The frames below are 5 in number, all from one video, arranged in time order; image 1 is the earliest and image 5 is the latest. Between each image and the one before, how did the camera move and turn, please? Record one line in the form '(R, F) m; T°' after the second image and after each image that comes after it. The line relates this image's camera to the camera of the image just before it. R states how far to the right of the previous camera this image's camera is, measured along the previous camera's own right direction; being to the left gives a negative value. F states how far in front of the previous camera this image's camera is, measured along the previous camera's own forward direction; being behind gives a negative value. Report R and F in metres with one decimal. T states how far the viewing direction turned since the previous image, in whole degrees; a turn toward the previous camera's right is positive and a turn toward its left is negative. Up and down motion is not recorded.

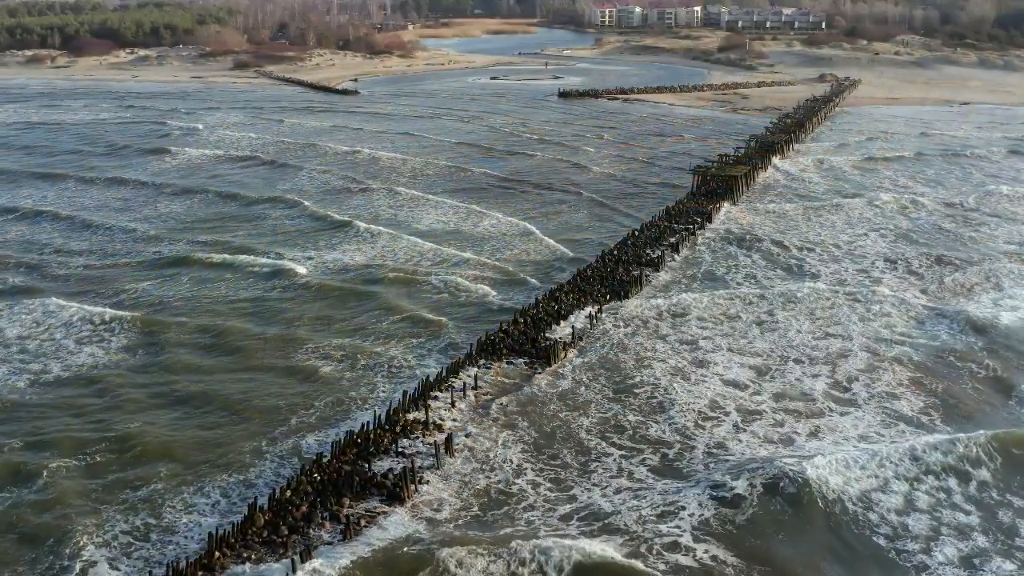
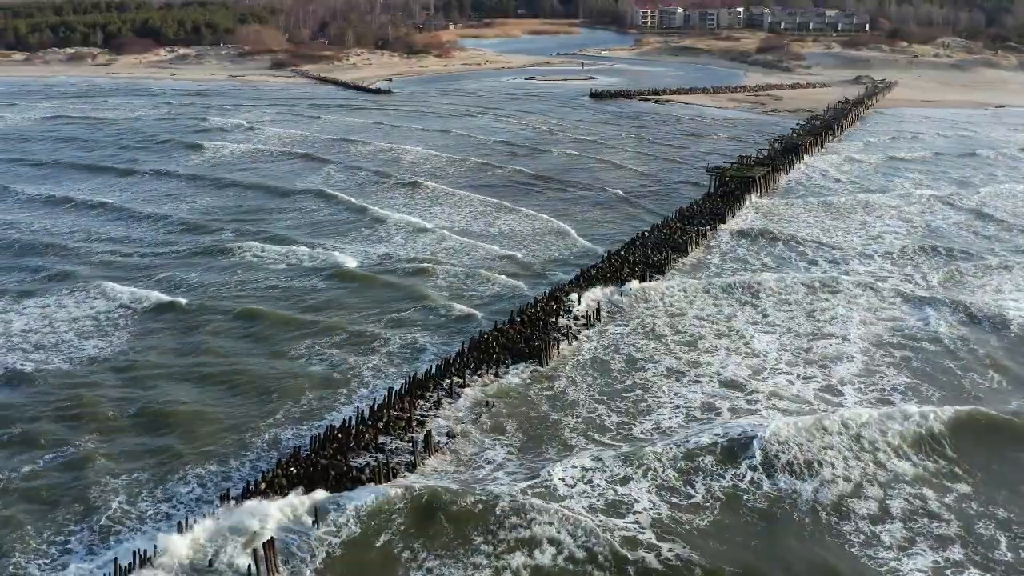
(+0.8, +0.1) m; -2°
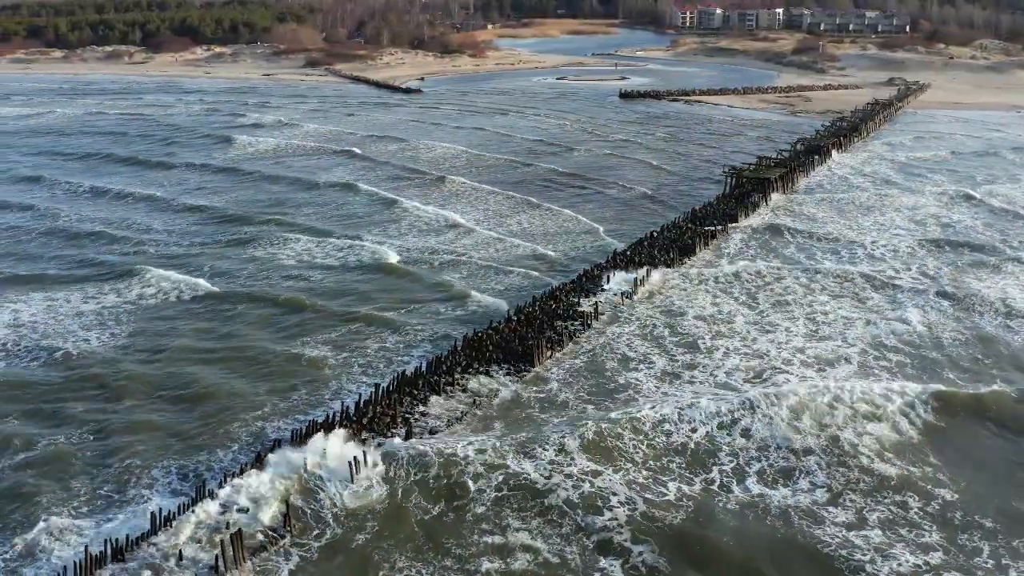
(+0.7, +0.1) m; -2°
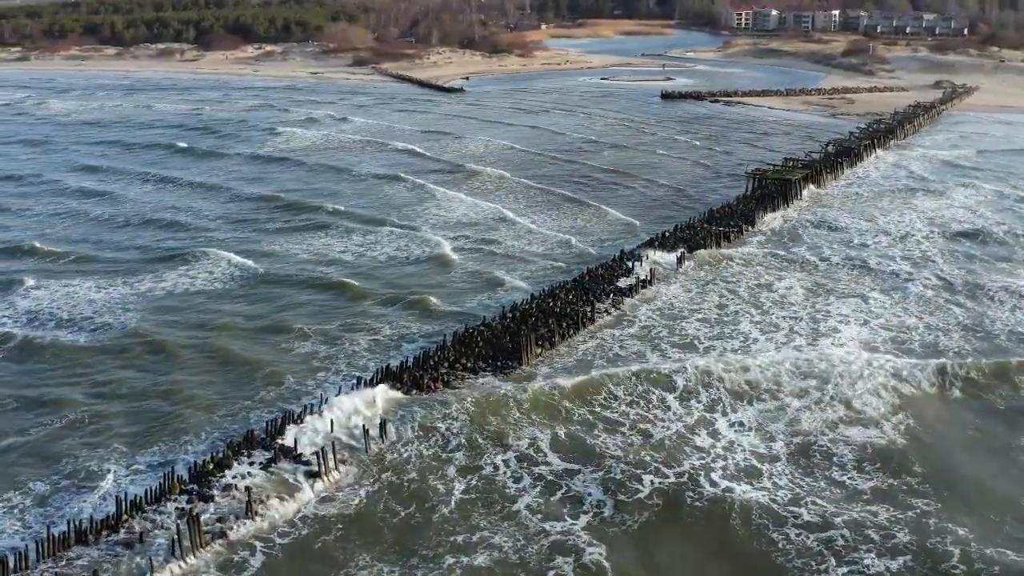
(+1.0, +0.1) m; -2°
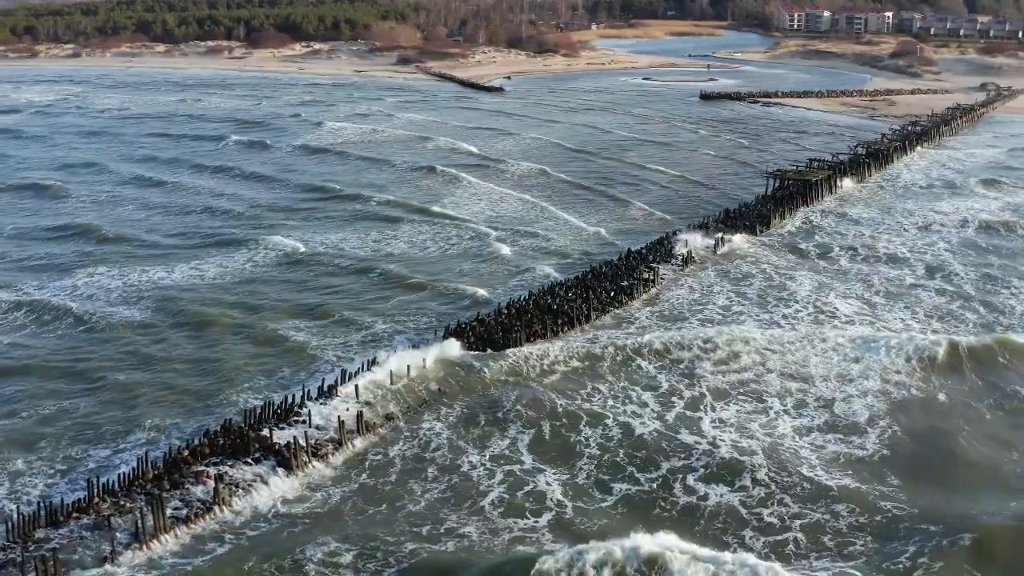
(+0.9, +0.1) m; -2°
